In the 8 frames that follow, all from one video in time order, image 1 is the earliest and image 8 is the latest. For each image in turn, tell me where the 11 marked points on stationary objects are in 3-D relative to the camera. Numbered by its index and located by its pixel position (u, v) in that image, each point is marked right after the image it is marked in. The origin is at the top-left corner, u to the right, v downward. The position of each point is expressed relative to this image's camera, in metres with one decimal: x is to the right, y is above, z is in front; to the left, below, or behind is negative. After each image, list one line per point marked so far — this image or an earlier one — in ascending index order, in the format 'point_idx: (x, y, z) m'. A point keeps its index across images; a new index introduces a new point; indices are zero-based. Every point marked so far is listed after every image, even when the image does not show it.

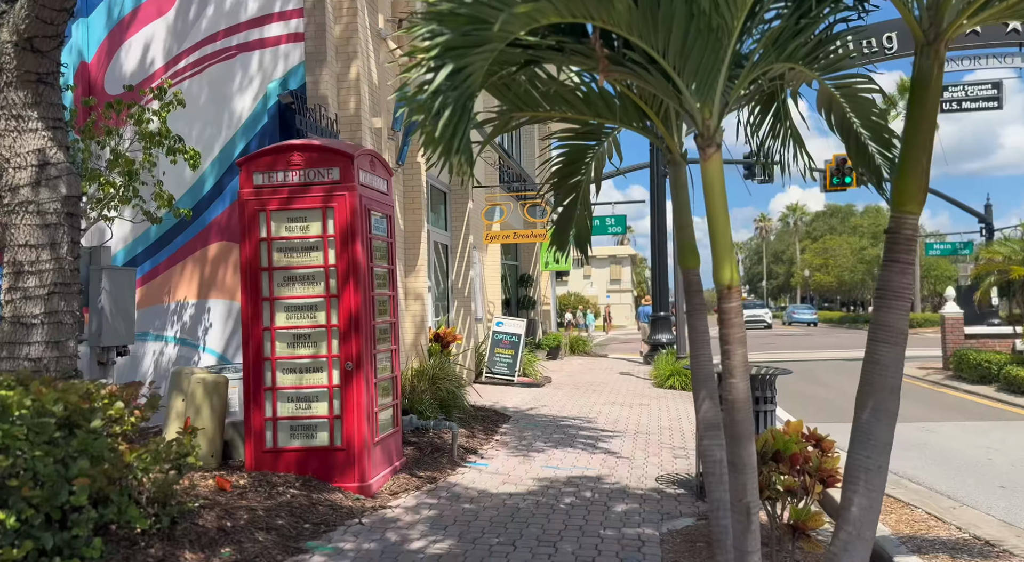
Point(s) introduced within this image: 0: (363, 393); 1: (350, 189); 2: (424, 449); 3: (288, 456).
0: (-1.1, -0.9, +6.1) m
1: (-1.3, +0.7, +6.1) m
2: (-0.8, -1.6, +7.2) m
3: (-1.7, -1.4, +6.1) m
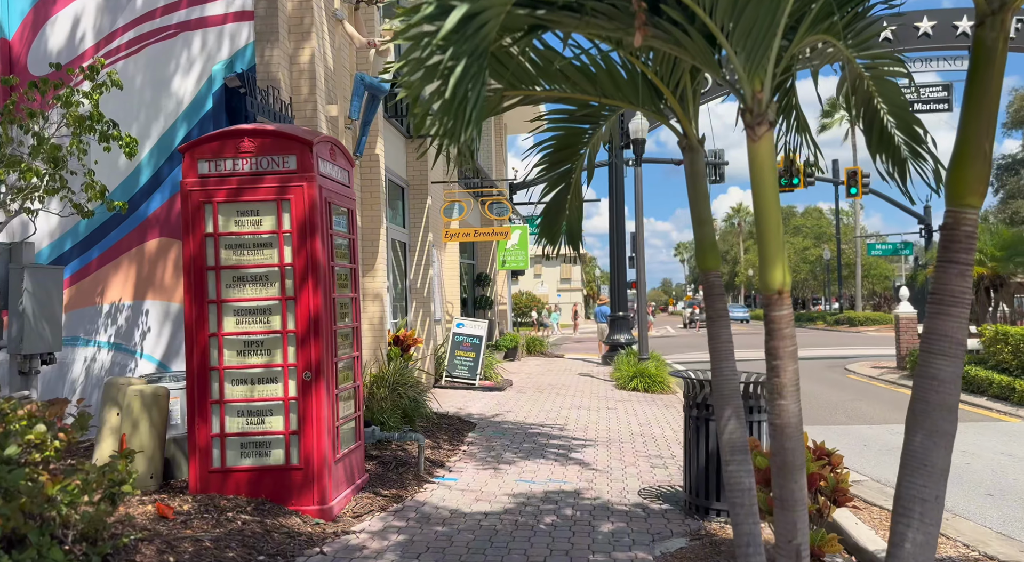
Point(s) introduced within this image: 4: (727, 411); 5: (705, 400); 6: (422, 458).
0: (-1.3, -0.9, +5.5) m
1: (-1.4, +0.7, +5.5) m
2: (-1.1, -1.6, +6.7) m
3: (-1.9, -1.4, +5.5) m
4: (+1.0, -0.6, +3.3) m
5: (+1.4, -0.9, +5.6) m
6: (-0.8, -1.5, +6.6) m
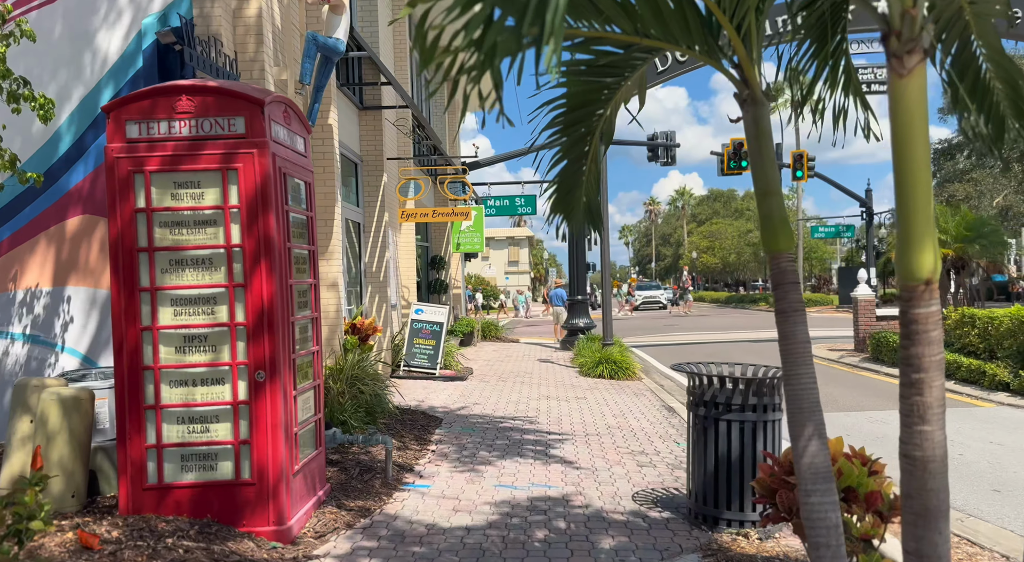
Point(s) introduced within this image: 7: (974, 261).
0: (-1.4, -0.8, +4.7) m
1: (-1.5, +0.8, +4.7) m
2: (-1.3, -1.5, +5.9) m
3: (-2.0, -1.3, +4.7) m
4: (+1.1, -0.5, +2.7) m
5: (+1.3, -0.8, +5.0) m
6: (-0.9, -1.4, +5.9) m
7: (+8.4, +0.4, +14.3) m
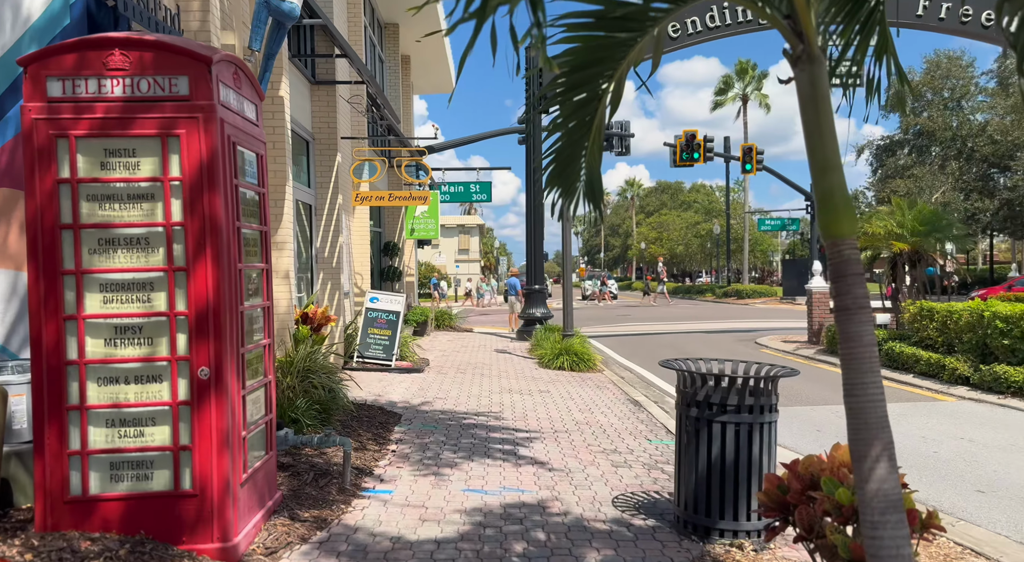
0: (-1.5, -0.7, +4.1) m
1: (-1.6, +0.9, +4.1) m
2: (-1.5, -1.3, +5.4) m
3: (-2.1, -1.2, +4.1) m
4: (+1.1, -0.5, +2.3) m
5: (+1.1, -0.7, +4.6) m
6: (-1.1, -1.3, +5.4) m
7: (+7.7, +0.5, +14.4) m
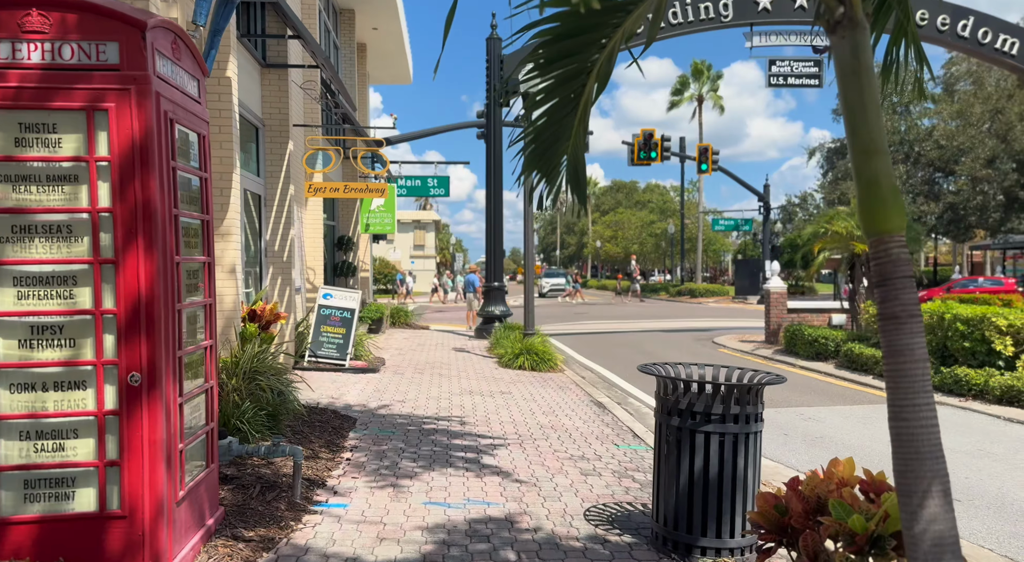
0: (-1.7, -0.7, +3.7) m
1: (-1.7, +0.9, +3.6) m
2: (-1.7, -1.3, +4.9) m
3: (-2.3, -1.2, +3.6) m
4: (+1.0, -0.5, +2.0) m
5: (+1.0, -0.7, +4.3) m
6: (-1.3, -1.3, +5.0) m
7: (+6.9, +0.5, +14.4) m
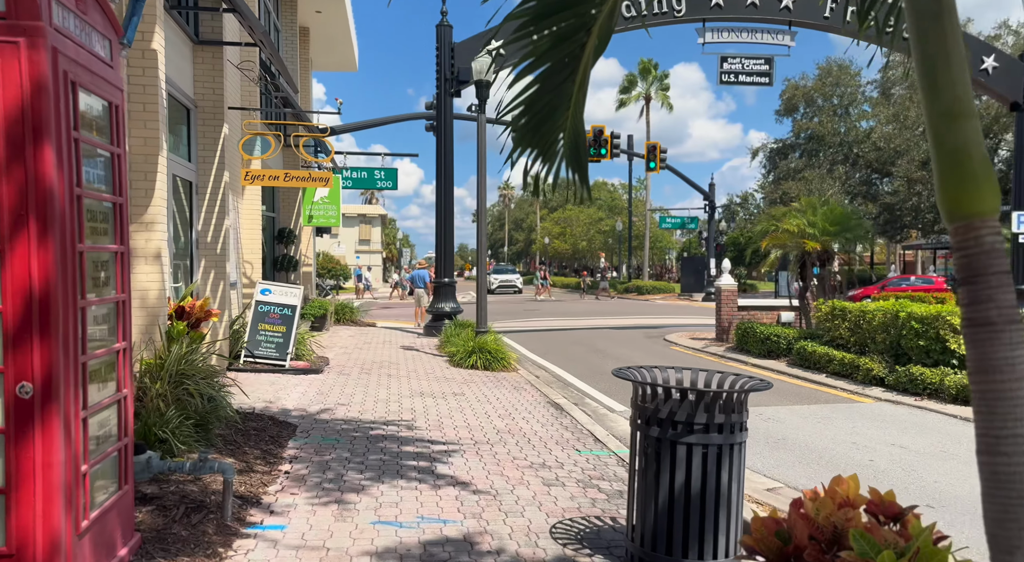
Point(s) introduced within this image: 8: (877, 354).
0: (-1.8, -0.6, +3.1) m
1: (-1.9, +1.0, +3.0) m
2: (-1.9, -1.3, +4.3) m
3: (-2.4, -1.1, +2.9) m
4: (+1.0, -0.5, +1.6) m
5: (+0.8, -0.7, +3.9) m
6: (-1.6, -1.2, +4.4) m
7: (+6.0, +0.5, +14.4) m
8: (+5.1, -1.0, +10.9) m
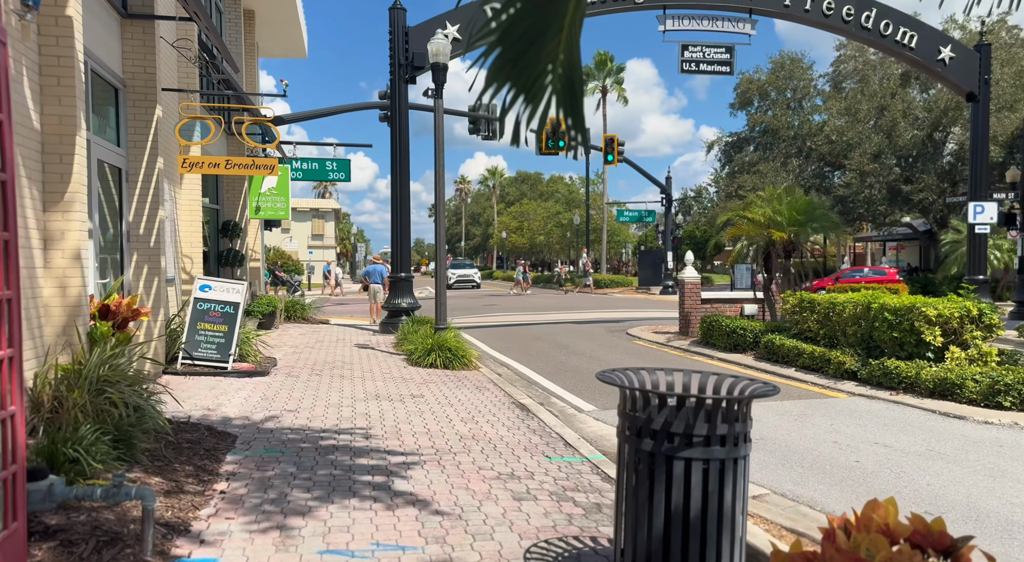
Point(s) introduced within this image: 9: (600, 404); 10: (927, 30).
0: (-1.9, -0.6, +2.4) m
1: (-2.0, +1.0, +2.3) m
2: (-2.1, -1.3, +3.7) m
3: (-2.5, -1.1, +2.2) m
4: (+1.0, -0.5, +1.1) m
5: (+0.6, -0.6, +3.3) m
6: (-1.7, -1.2, +3.7) m
7: (+5.3, +0.6, +14.2) m
8: (+4.6, -0.9, +10.6) m
9: (+1.0, -1.4, +9.1) m
10: (+8.3, +5.0, +15.6) m
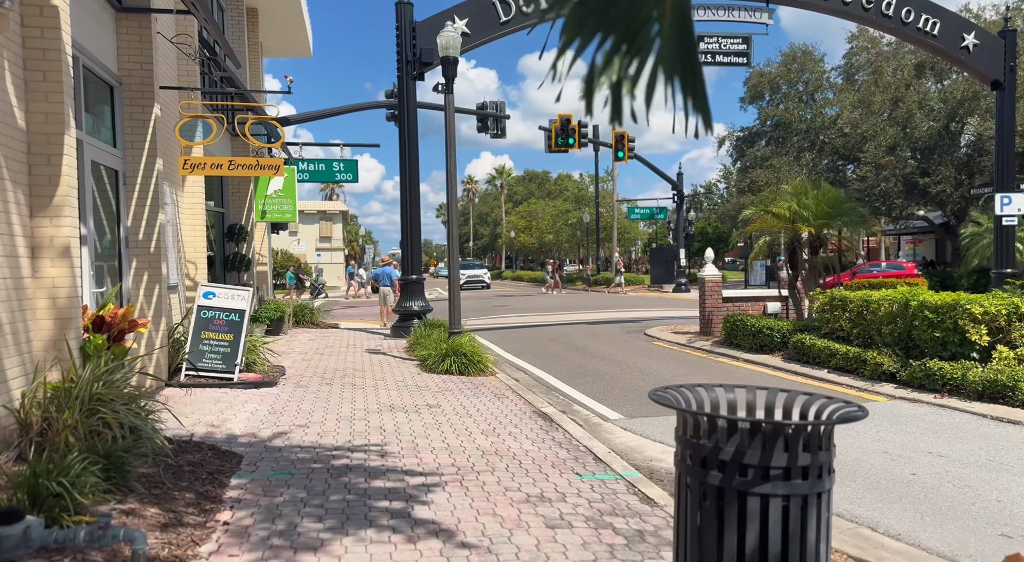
0: (-1.7, -0.7, +2.0) m
1: (-1.8, +0.9, +1.9) m
2: (-1.9, -1.3, +3.2) m
3: (-2.3, -1.2, +1.8) m
4: (+1.1, -0.5, +0.6) m
5: (+0.8, -0.6, +2.8) m
6: (-1.6, -1.3, +3.3) m
7: (+5.5, +0.7, +13.6) m
8: (+4.9, -0.9, +10.1) m
9: (+1.3, -1.5, +8.6) m
10: (+8.5, +5.1, +15.0) m
